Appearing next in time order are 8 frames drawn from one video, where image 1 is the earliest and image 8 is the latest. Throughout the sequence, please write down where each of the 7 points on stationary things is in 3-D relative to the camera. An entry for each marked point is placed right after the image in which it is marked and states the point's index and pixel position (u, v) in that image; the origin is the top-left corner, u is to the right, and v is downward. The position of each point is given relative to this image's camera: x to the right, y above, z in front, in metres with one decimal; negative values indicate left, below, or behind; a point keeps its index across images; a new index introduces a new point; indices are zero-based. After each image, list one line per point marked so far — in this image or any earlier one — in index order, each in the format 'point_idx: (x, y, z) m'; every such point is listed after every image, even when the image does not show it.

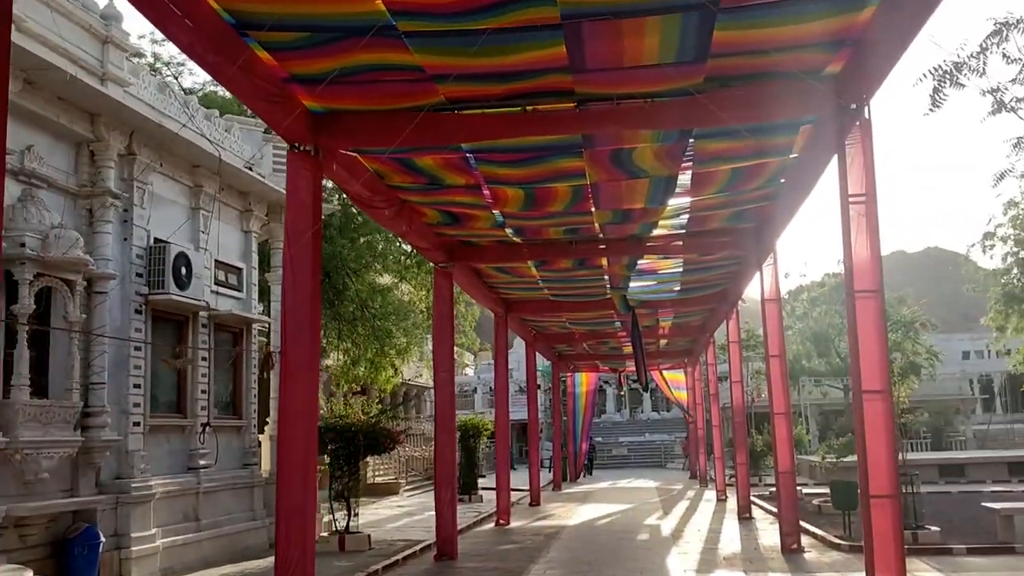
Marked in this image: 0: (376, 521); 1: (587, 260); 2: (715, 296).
0: (-2.1, -3.6, +15.1) m
1: (+0.9, +0.3, +11.5) m
2: (+3.0, -0.1, +14.8) m
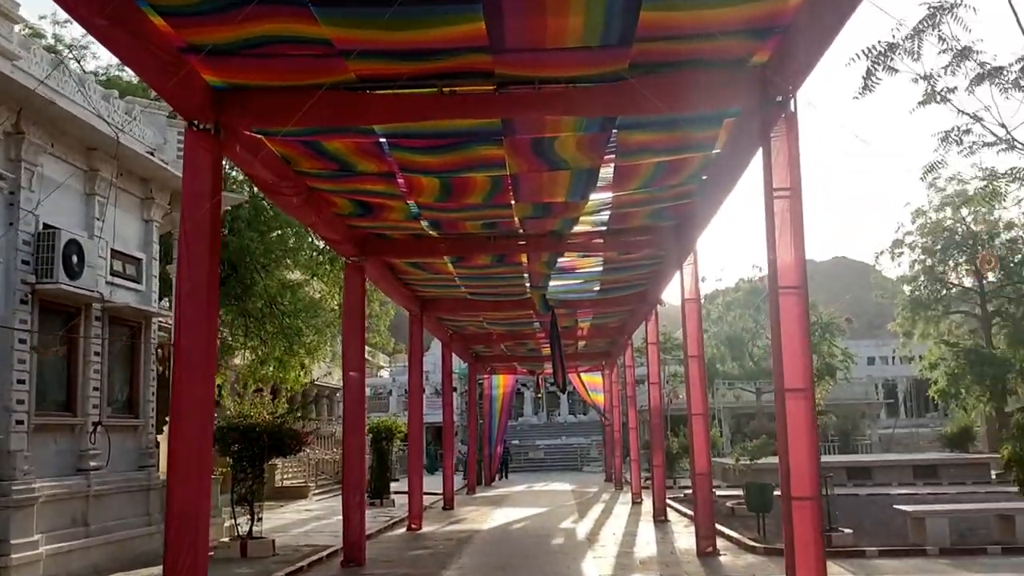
0: (-3.4, -3.5, +14.5) m
1: (-0.1, +0.4, +11.2) m
2: (+1.8, -0.1, +14.7) m
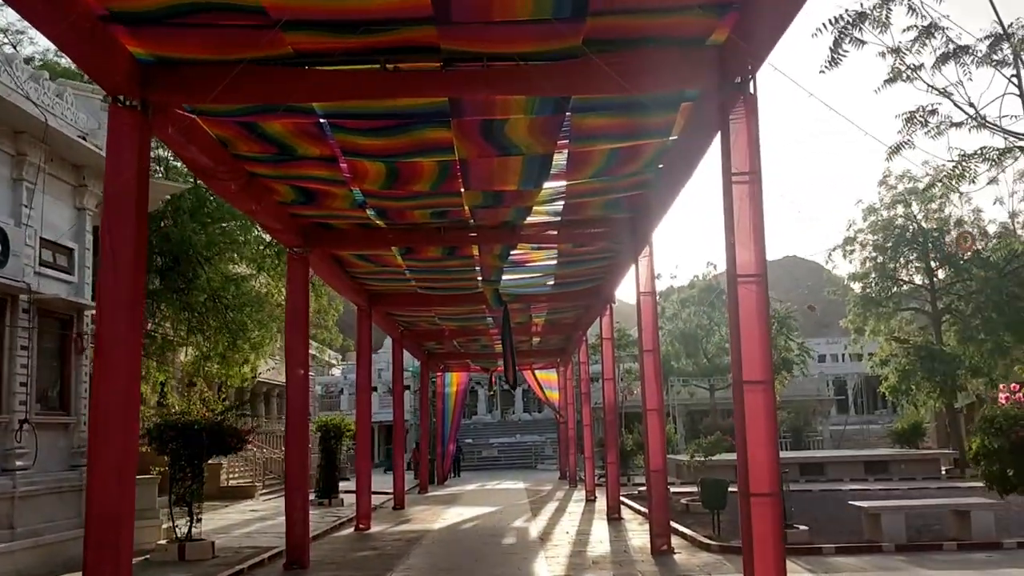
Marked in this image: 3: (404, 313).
0: (-4.1, -3.4, +14.0) m
1: (-0.6, +0.4, +10.9) m
2: (+1.1, -0.1, +14.5) m
3: (-1.8, -0.4, +16.1) m
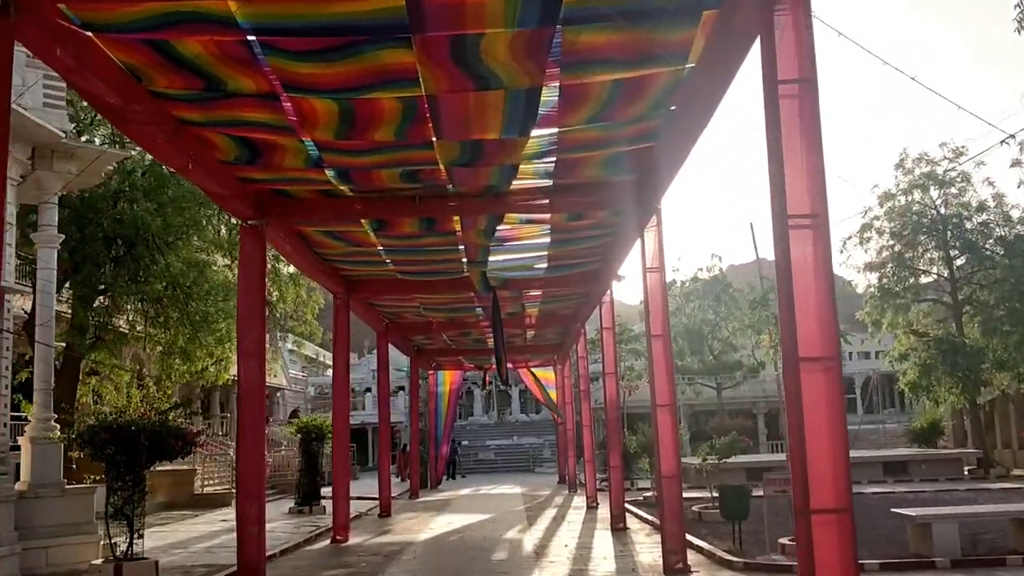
0: (-4.2, -3.2, +12.6) m
1: (-0.7, +0.6, +9.5) m
2: (+1.0, +0.2, +13.1) m
3: (-1.9, -0.2, +14.7) m
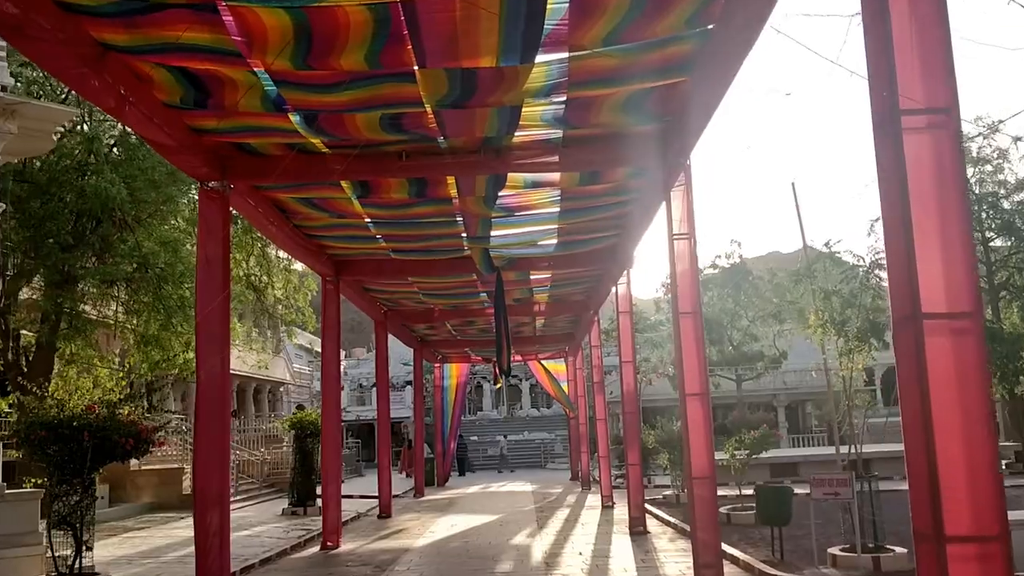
0: (-4.1, -3.0, +11.4) m
1: (-0.7, +0.9, +8.3) m
2: (+1.1, +0.4, +11.8) m
3: (-1.8, 0.0, +13.5) m
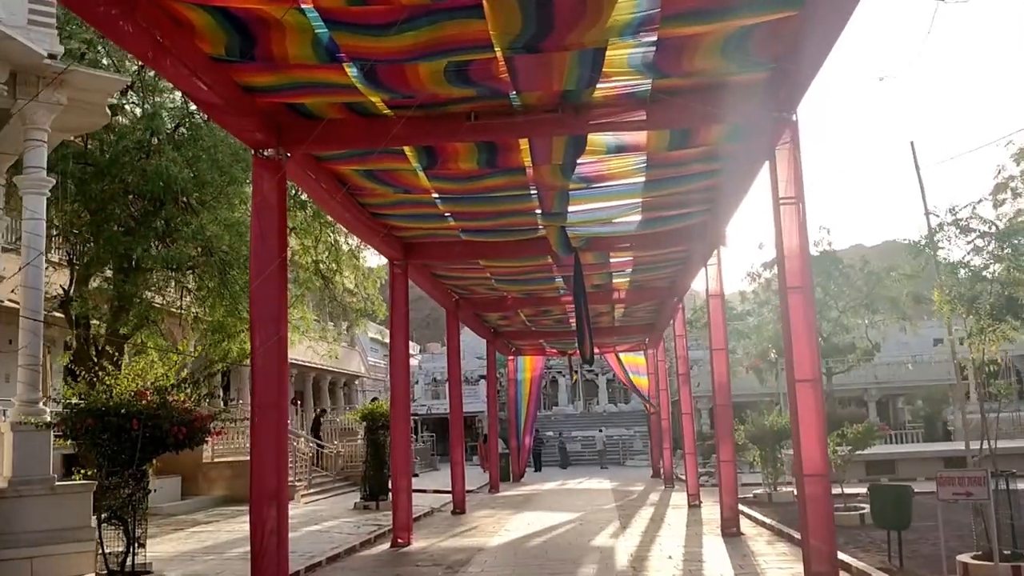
0: (-3.2, -2.8, +11.0) m
1: (-0.1, +1.0, +7.5) m
2: (+2.0, +0.6, +10.9) m
3: (-0.8, +0.2, +12.8) m
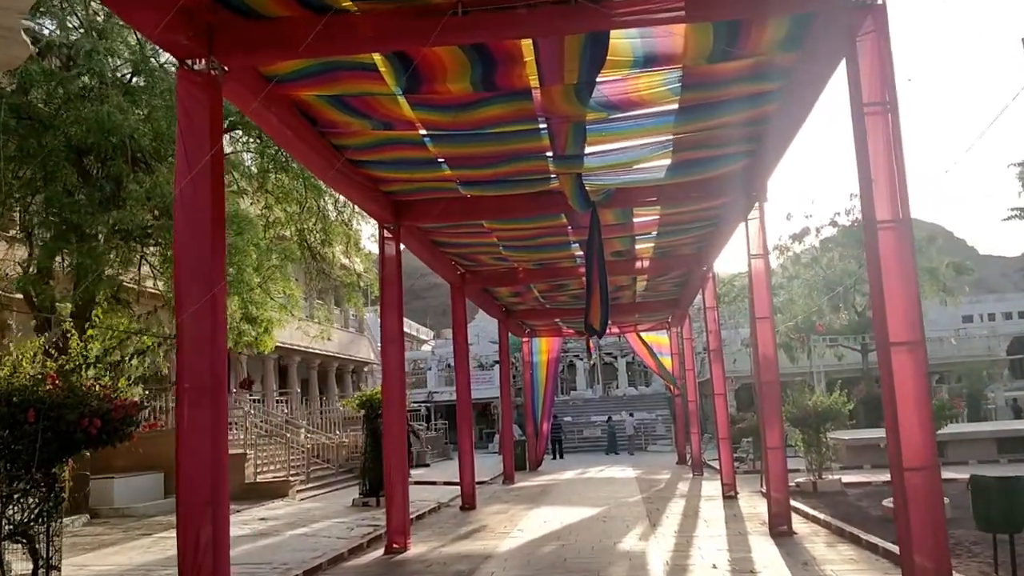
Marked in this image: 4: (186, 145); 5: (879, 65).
0: (-3.0, -2.5, +9.5) m
1: (-0.1, +1.4, +6.0) m
2: (+2.0, +1.0, +9.3) m
3: (-0.7, +0.6, +11.3) m
4: (-1.8, +0.8, +5.4) m
5: (+1.9, +1.2, +5.3) m
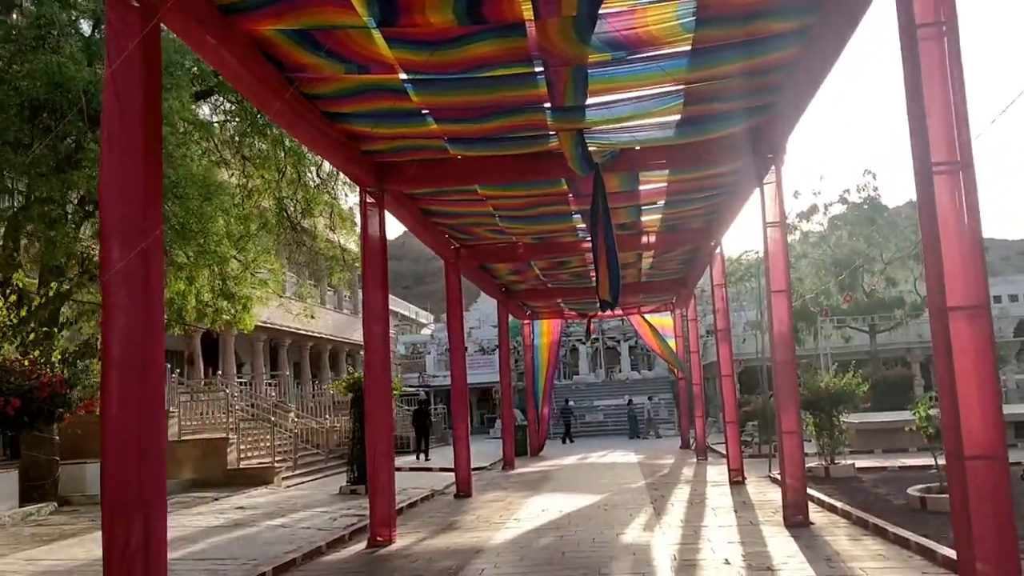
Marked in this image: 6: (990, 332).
0: (-3.1, -2.3, +8.7) m
1: (-0.2, +1.6, +5.2) m
2: (+2.0, +1.3, +8.5) m
3: (-0.7, +0.9, +10.5) m
4: (-1.8, +1.0, +4.7) m
5: (+1.9, +1.4, +4.5) m
6: (+2.0, -0.2, +4.1) m
